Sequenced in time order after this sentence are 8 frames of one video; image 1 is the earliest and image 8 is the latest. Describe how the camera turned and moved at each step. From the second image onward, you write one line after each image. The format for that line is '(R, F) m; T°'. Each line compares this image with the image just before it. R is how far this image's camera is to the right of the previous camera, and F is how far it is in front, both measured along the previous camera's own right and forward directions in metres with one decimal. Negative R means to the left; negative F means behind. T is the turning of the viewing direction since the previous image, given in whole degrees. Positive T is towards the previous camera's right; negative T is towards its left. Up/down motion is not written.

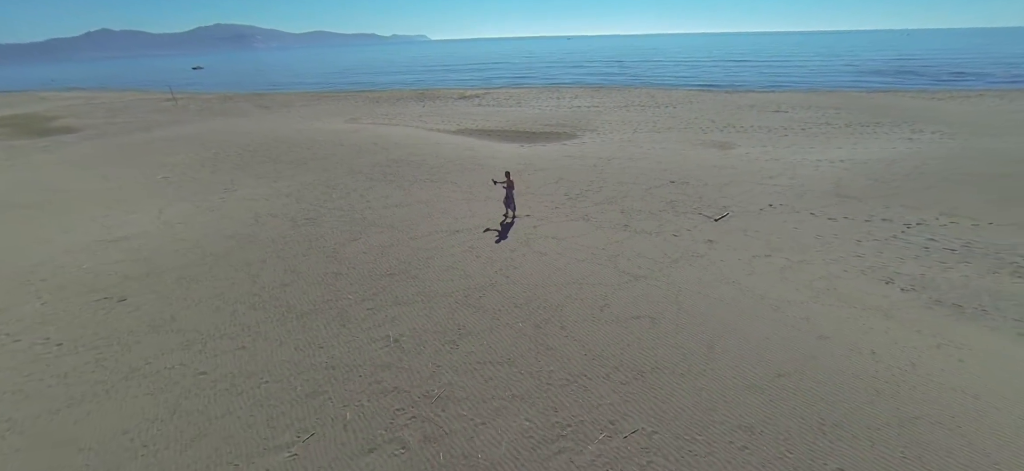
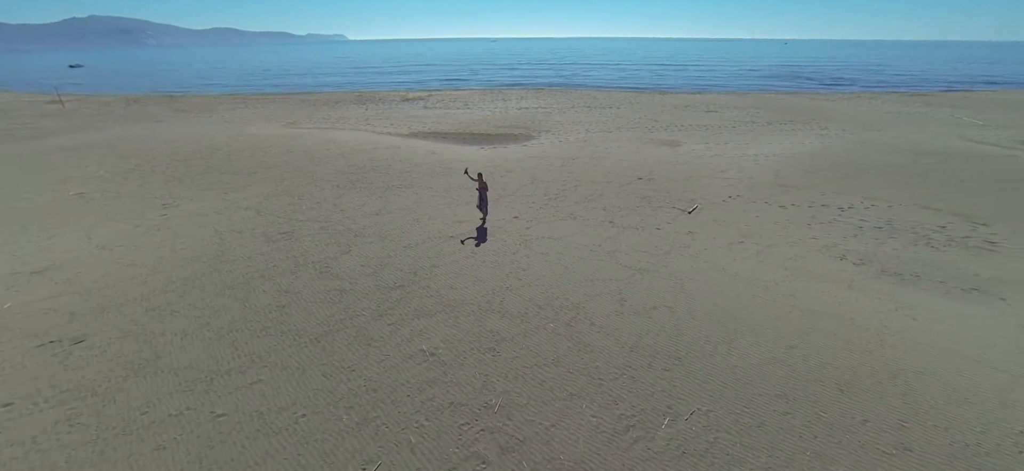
(-1.5, +0.1) m; +10°
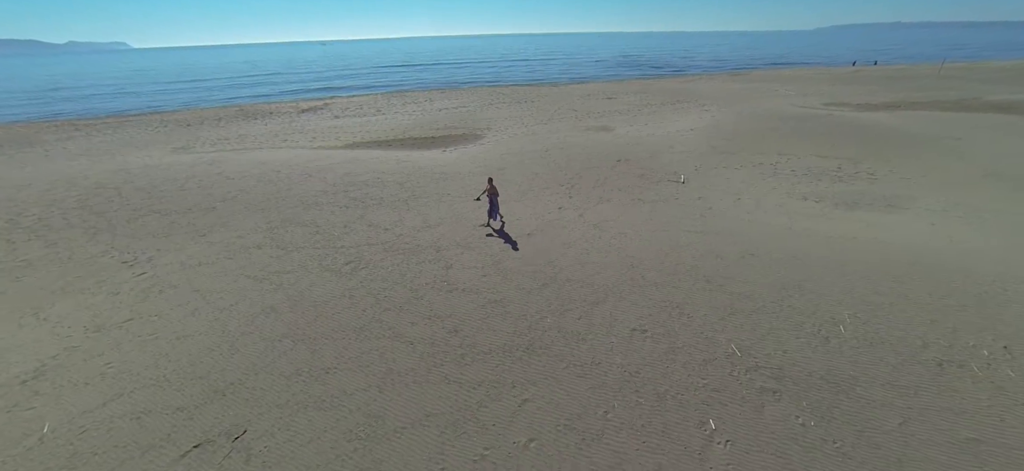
(-4.7, +0.5) m; +19°
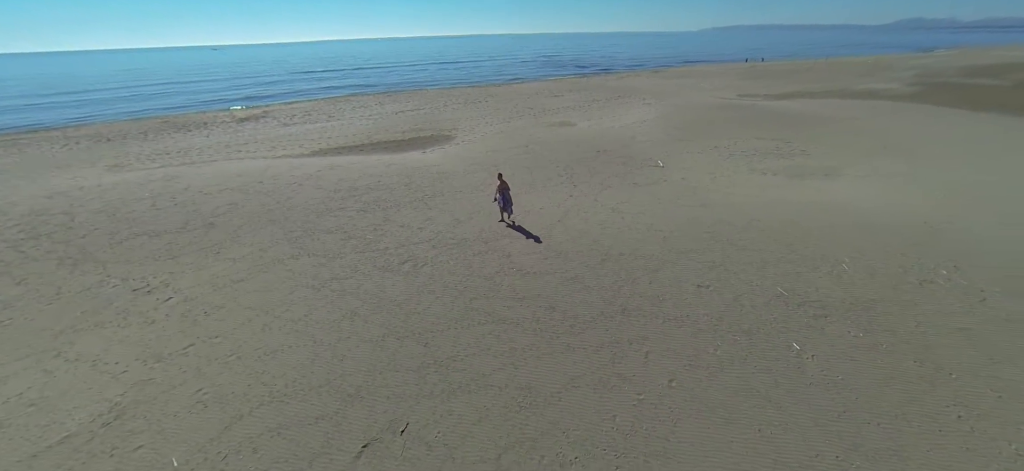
(-2.6, -0.2) m; +10°
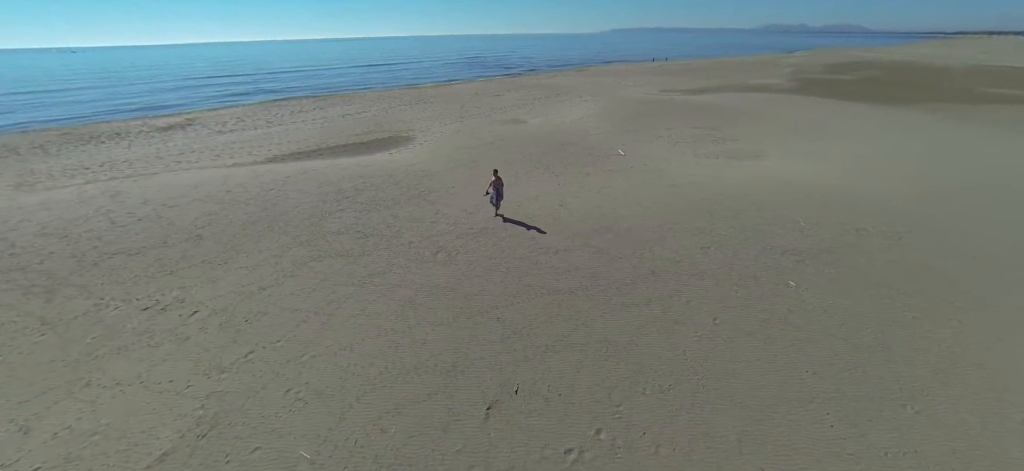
(-2.1, -0.4) m; +11°
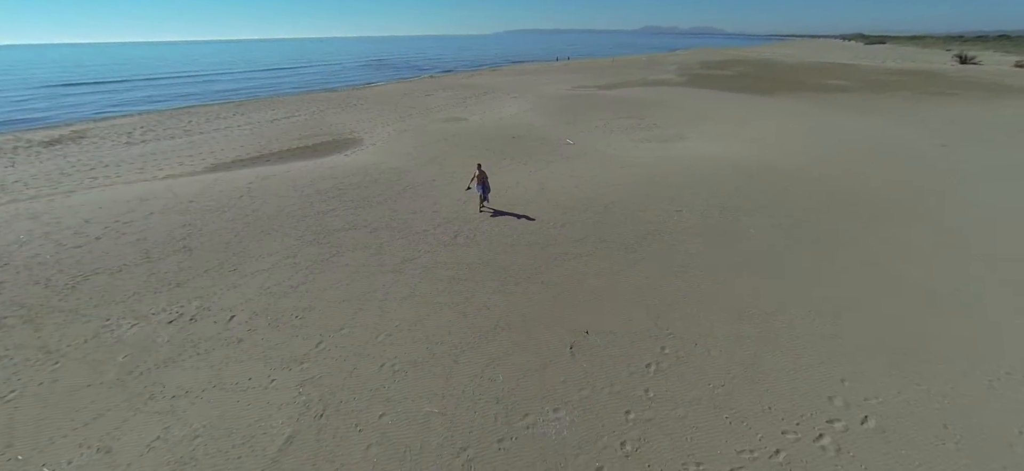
(-2.2, -0.5) m; +12°
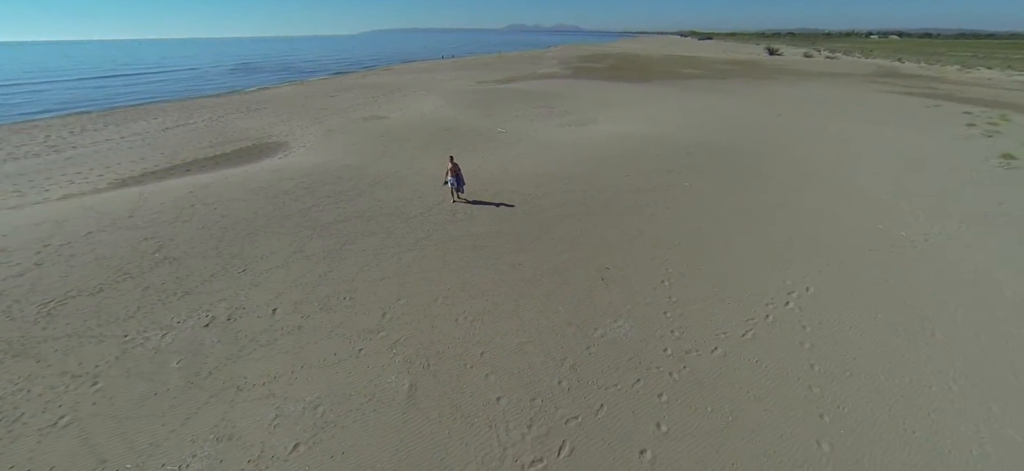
(-2.3, -0.6) m; +14°
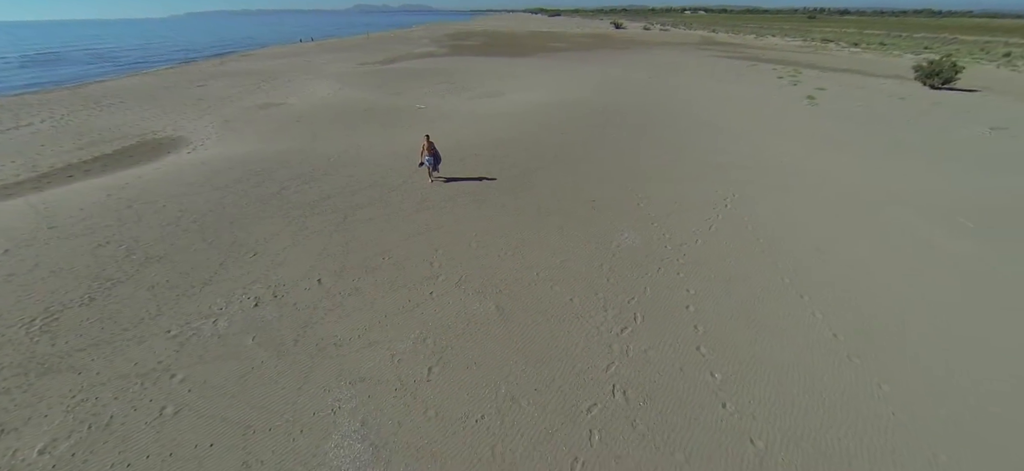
(-2.4, -0.6) m; +15°
